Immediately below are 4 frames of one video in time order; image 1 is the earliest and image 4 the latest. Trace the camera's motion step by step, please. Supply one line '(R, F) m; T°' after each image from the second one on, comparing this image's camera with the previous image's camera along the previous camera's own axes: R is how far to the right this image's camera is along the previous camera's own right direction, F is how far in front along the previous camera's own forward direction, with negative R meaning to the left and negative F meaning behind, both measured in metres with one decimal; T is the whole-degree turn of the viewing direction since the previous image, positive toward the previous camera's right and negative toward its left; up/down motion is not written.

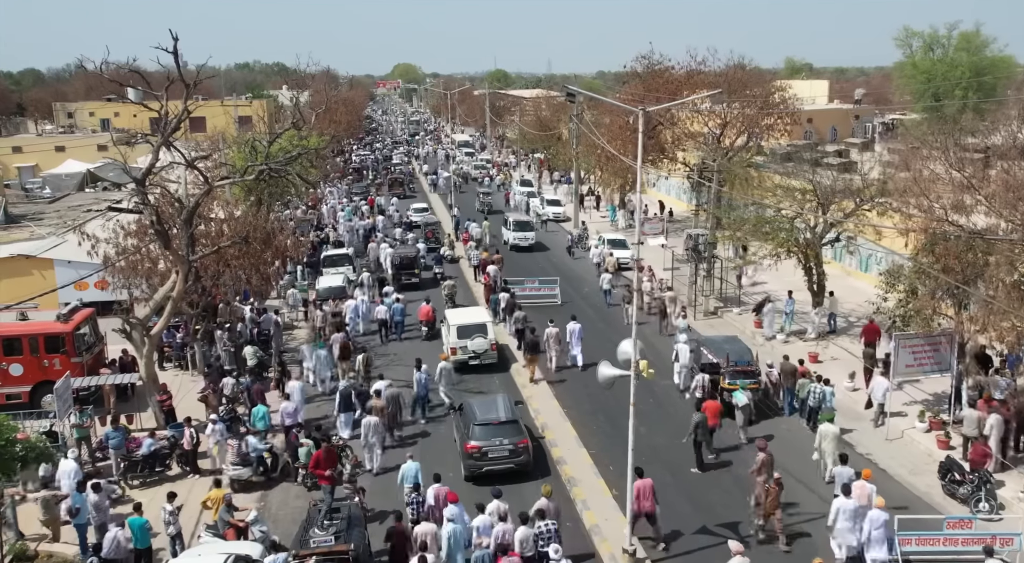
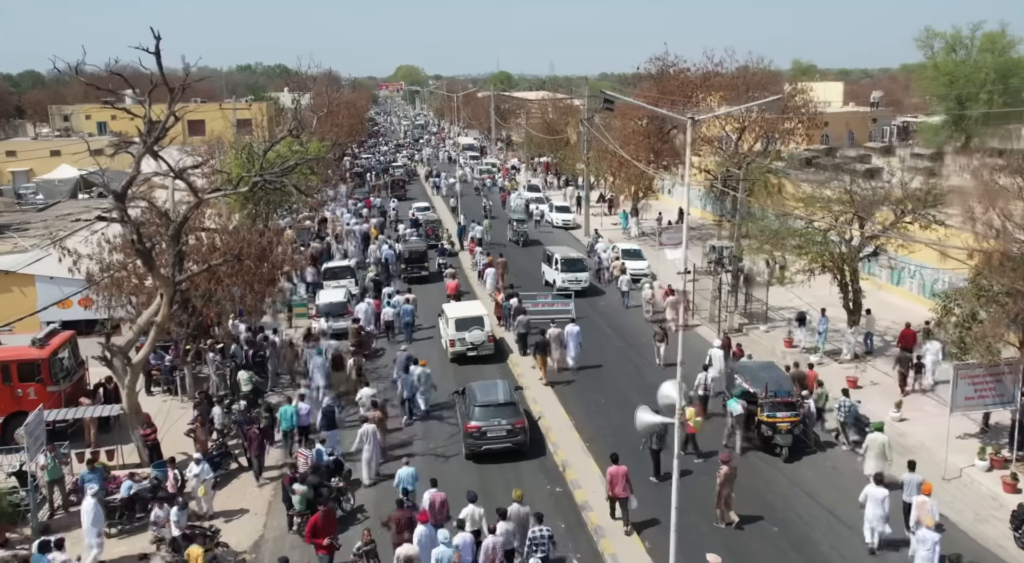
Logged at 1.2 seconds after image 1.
(-0.3, +2.0) m; 0°
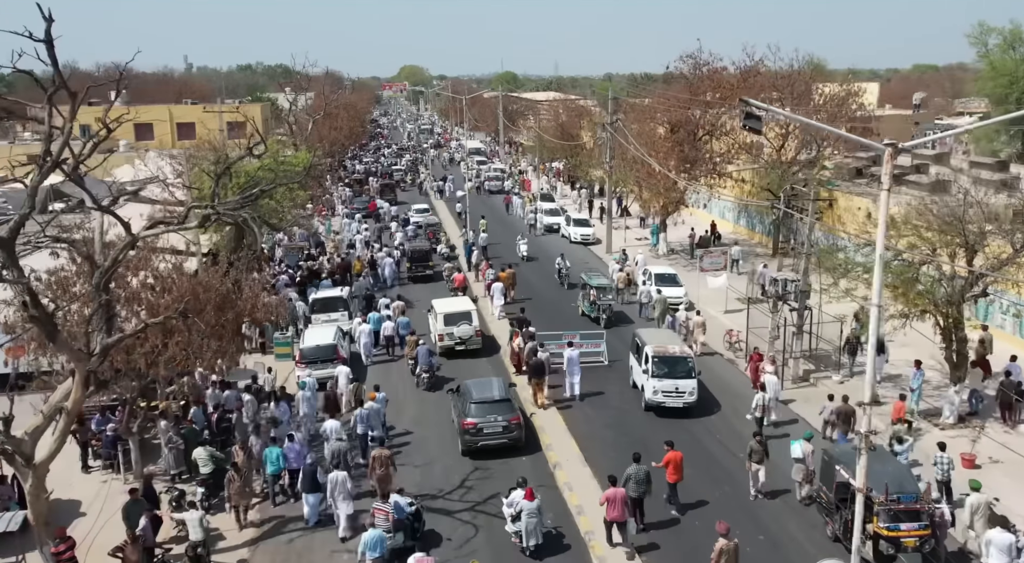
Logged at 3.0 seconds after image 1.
(-0.5, +5.1) m; 0°
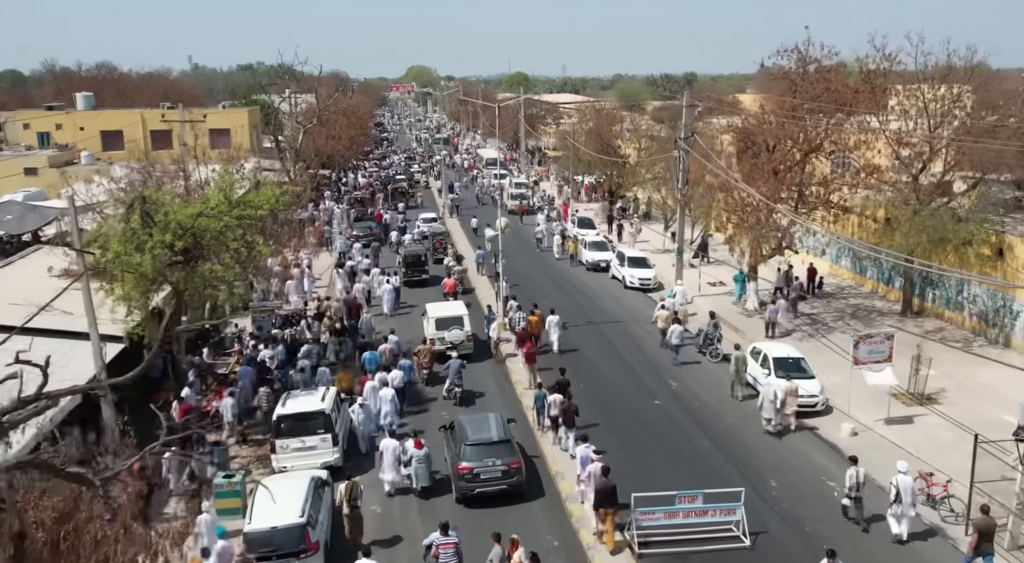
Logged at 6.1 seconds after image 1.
(-1.2, +10.8) m; 0°
